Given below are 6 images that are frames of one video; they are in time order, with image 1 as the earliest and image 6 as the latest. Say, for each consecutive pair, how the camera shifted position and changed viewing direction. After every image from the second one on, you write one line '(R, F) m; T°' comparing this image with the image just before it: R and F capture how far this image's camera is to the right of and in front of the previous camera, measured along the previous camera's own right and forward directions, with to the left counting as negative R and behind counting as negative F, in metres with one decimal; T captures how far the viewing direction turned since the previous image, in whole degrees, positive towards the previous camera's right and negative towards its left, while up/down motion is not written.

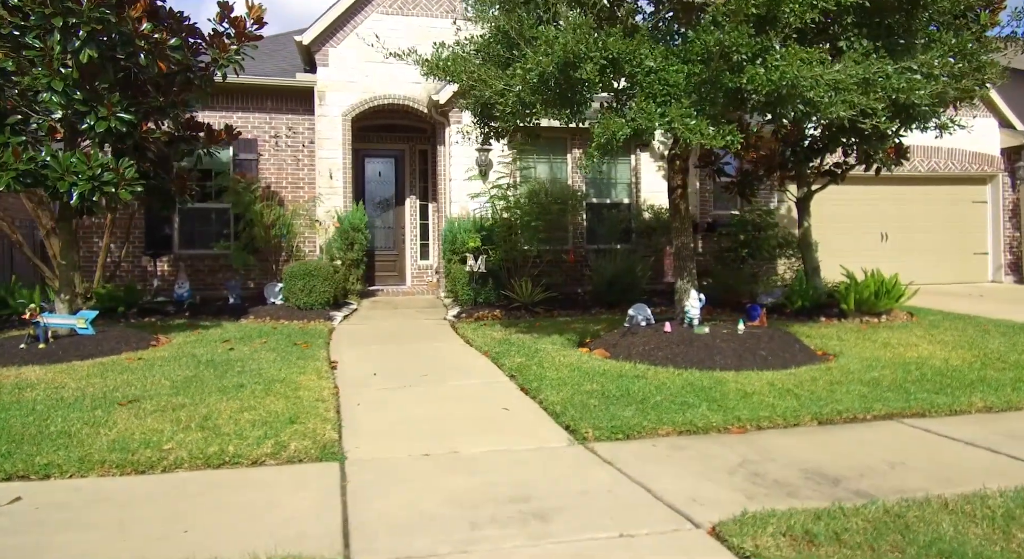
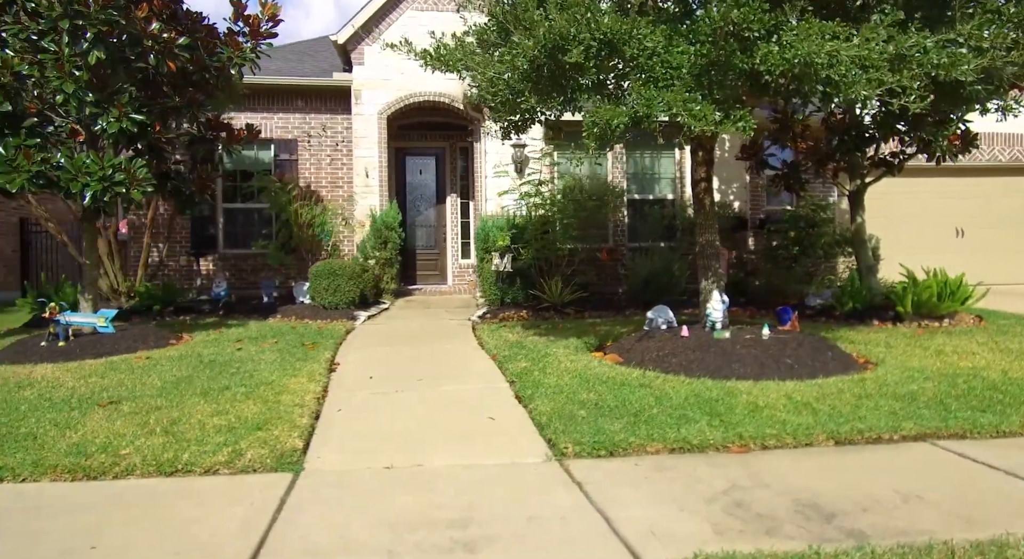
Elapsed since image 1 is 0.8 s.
(+0.6, +0.3) m; -6°
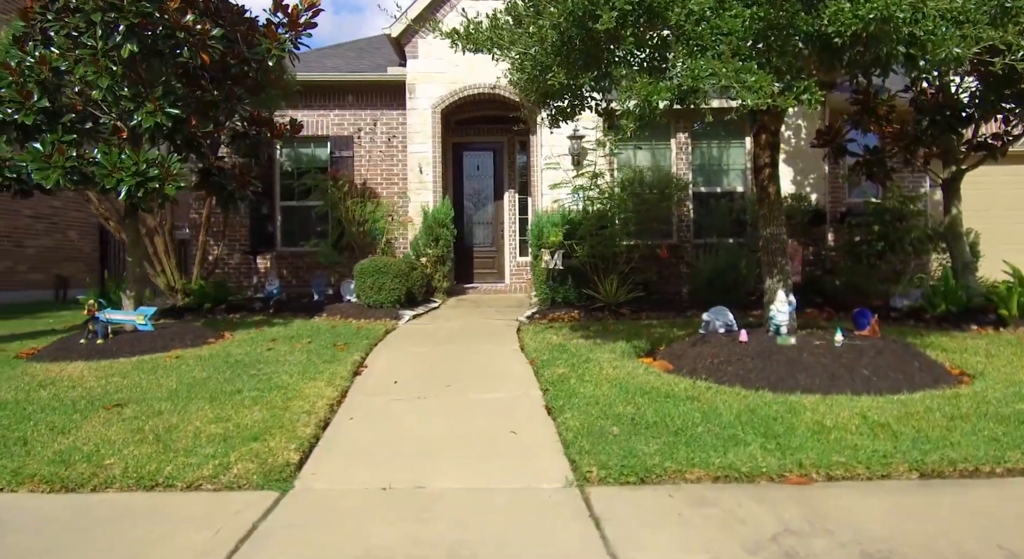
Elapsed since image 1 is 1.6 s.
(+0.3, +0.5) m; -6°
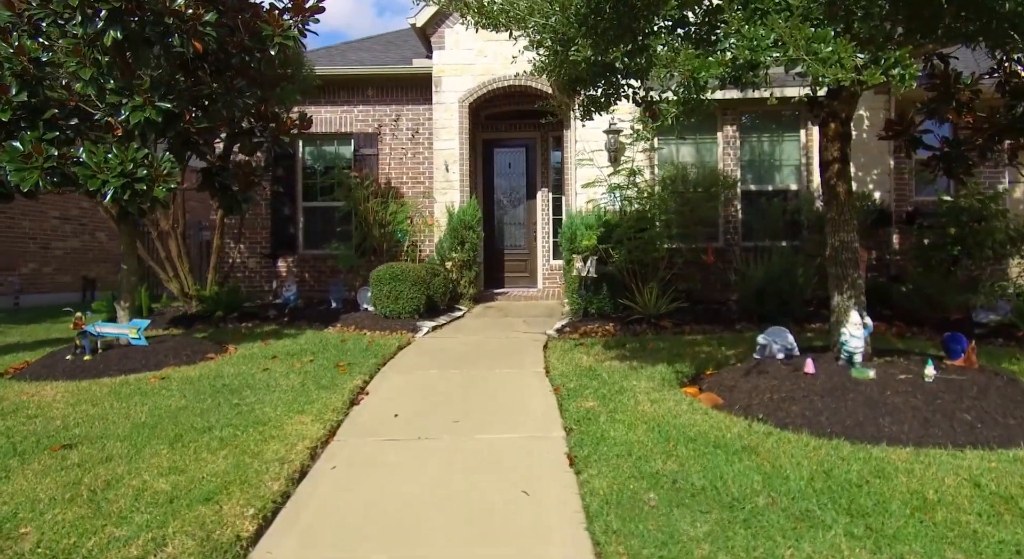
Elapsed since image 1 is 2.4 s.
(+0.1, +0.8) m; -3°
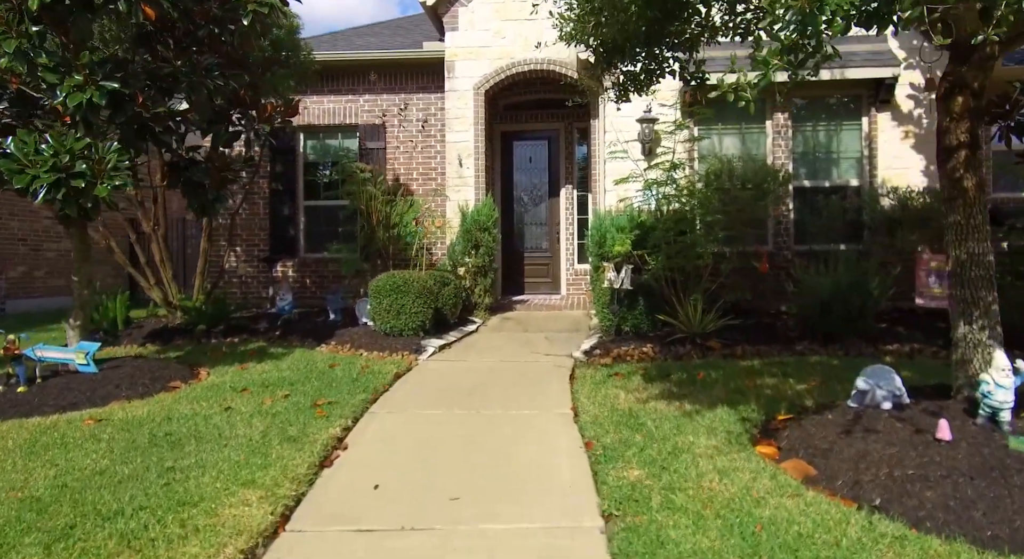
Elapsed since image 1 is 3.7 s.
(0.0, +1.2) m; -2°
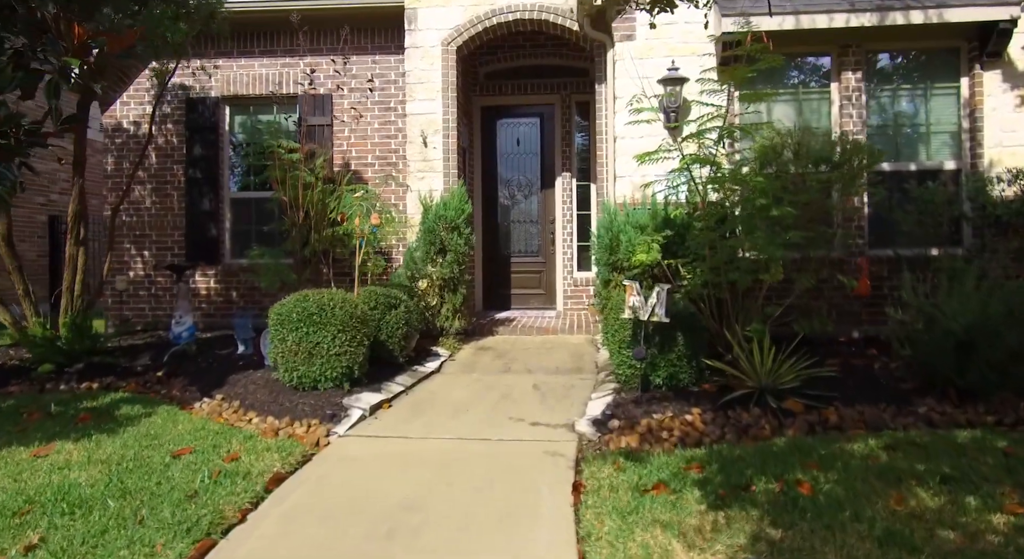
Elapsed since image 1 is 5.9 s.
(+0.2, +2.4) m; 0°
